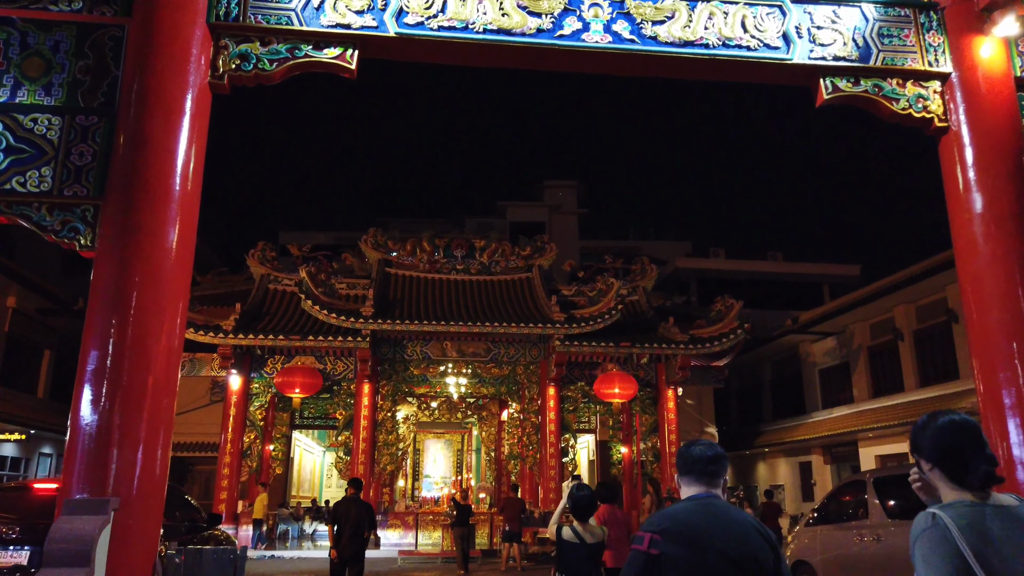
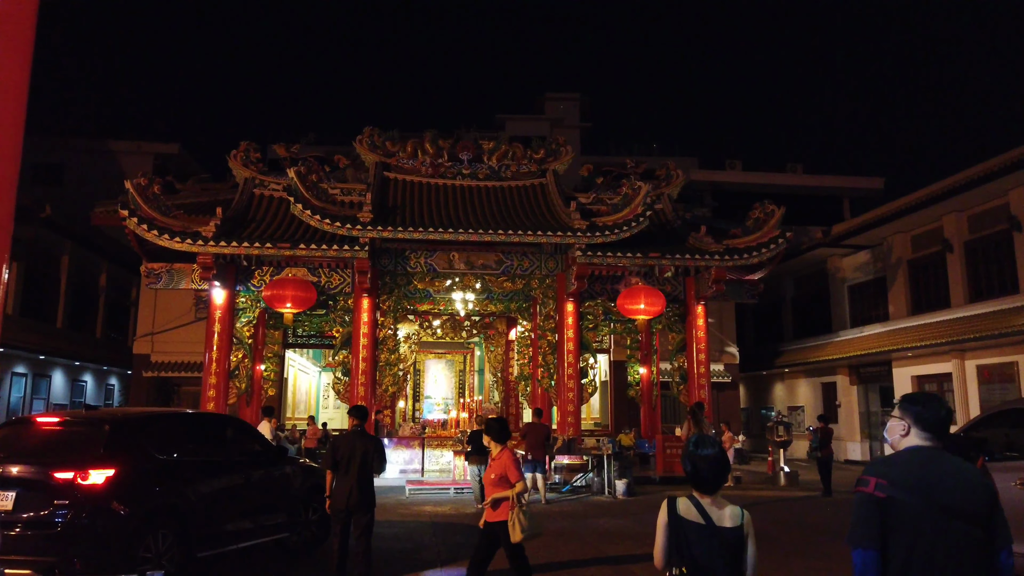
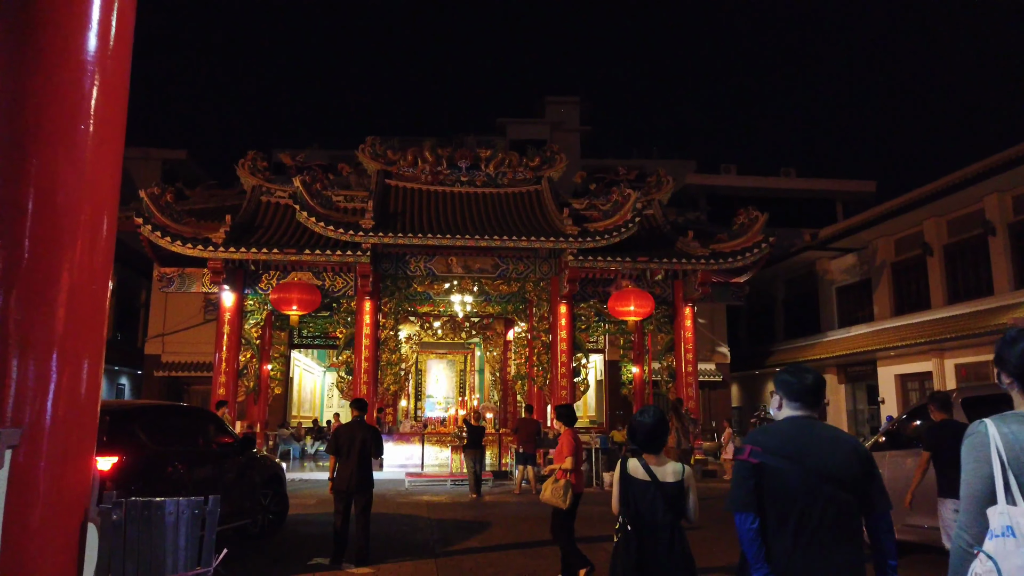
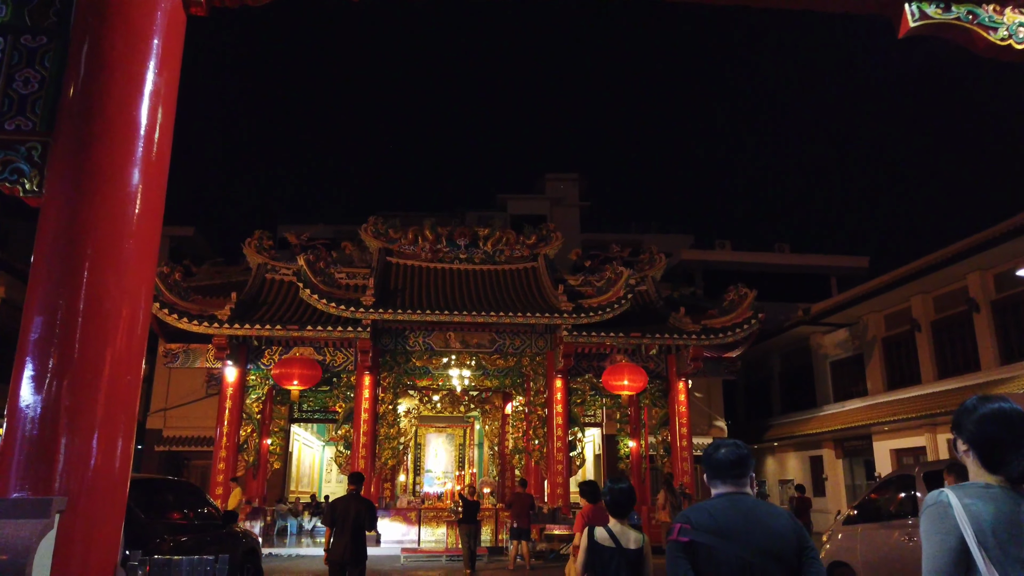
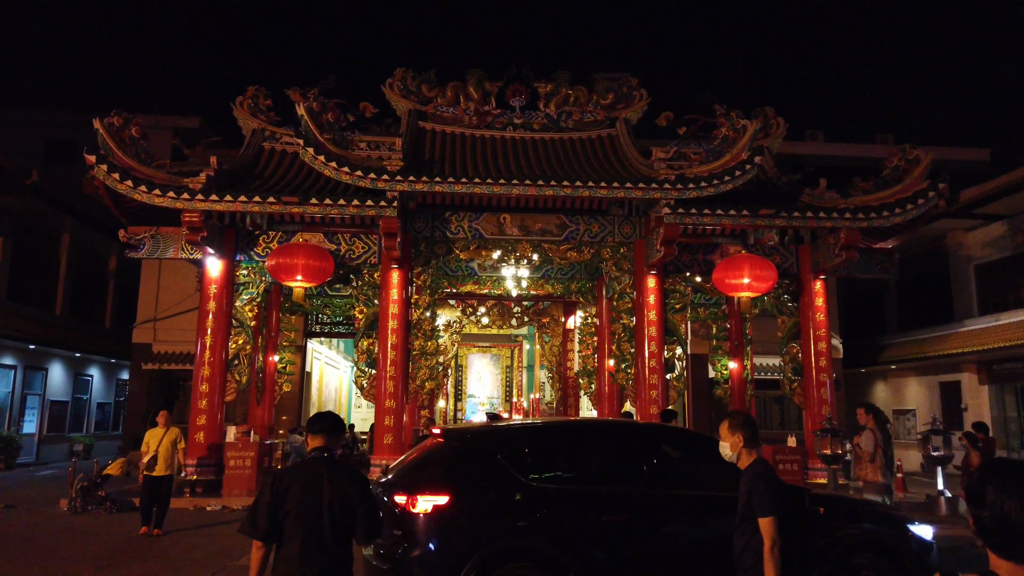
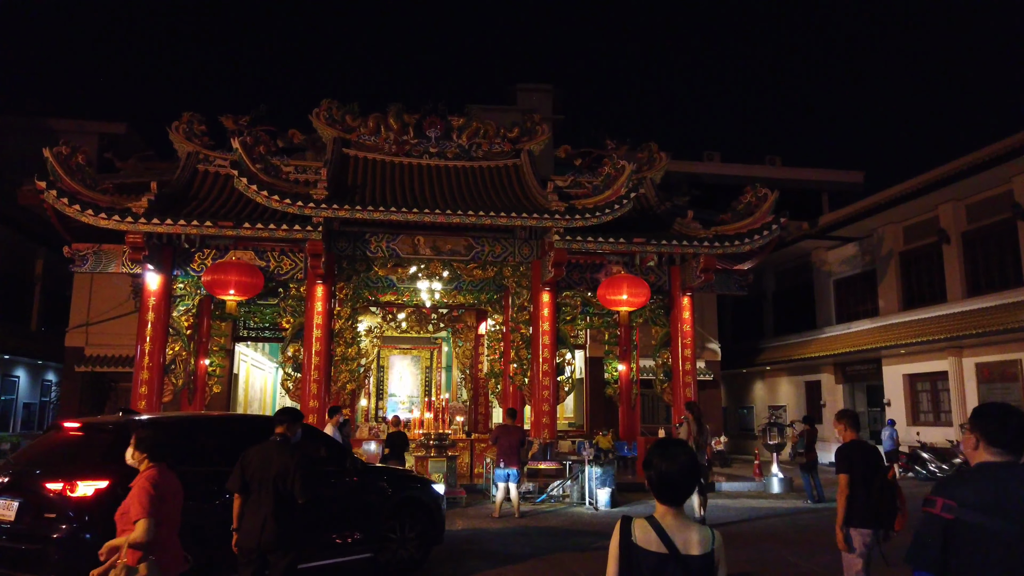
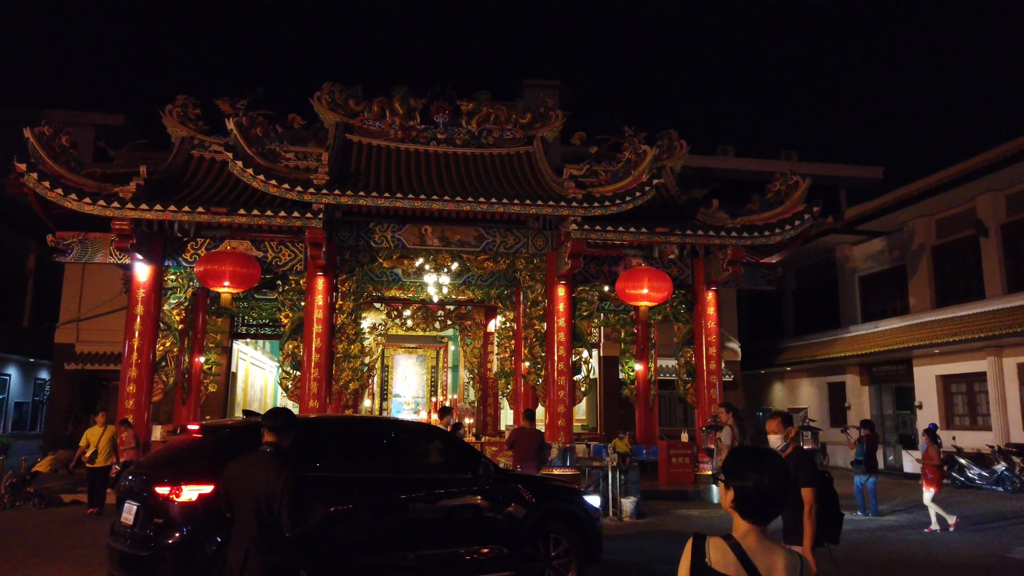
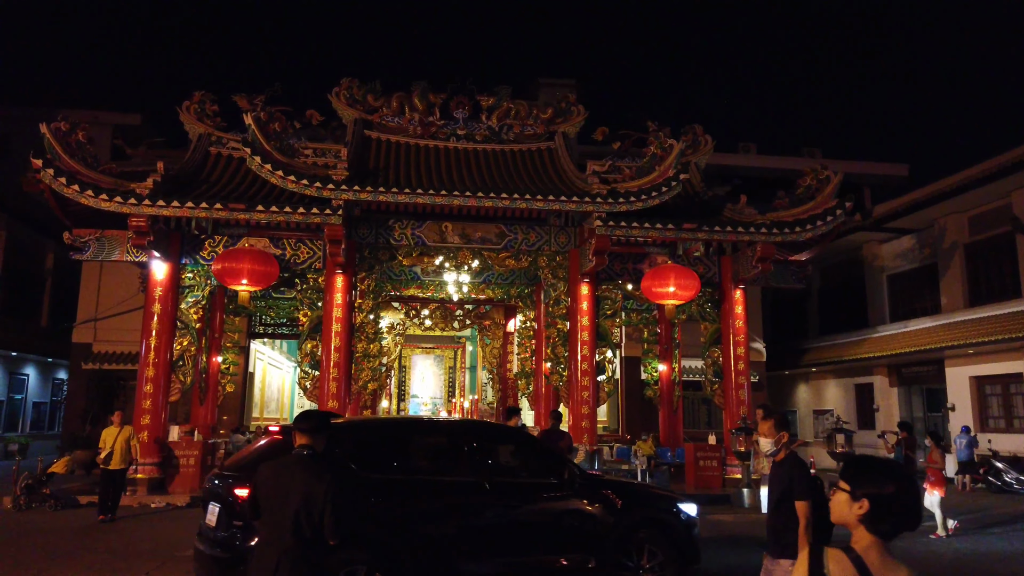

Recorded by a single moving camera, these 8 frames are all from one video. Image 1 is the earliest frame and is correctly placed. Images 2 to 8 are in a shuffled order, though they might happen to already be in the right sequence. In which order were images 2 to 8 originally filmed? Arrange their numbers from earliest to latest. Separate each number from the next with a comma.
4, 3, 2, 6, 7, 8, 5
